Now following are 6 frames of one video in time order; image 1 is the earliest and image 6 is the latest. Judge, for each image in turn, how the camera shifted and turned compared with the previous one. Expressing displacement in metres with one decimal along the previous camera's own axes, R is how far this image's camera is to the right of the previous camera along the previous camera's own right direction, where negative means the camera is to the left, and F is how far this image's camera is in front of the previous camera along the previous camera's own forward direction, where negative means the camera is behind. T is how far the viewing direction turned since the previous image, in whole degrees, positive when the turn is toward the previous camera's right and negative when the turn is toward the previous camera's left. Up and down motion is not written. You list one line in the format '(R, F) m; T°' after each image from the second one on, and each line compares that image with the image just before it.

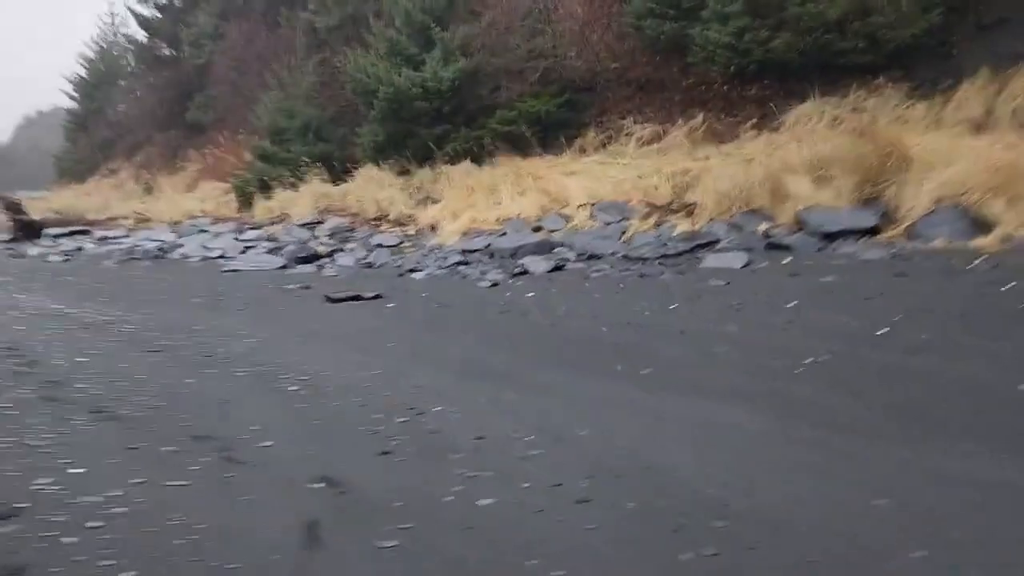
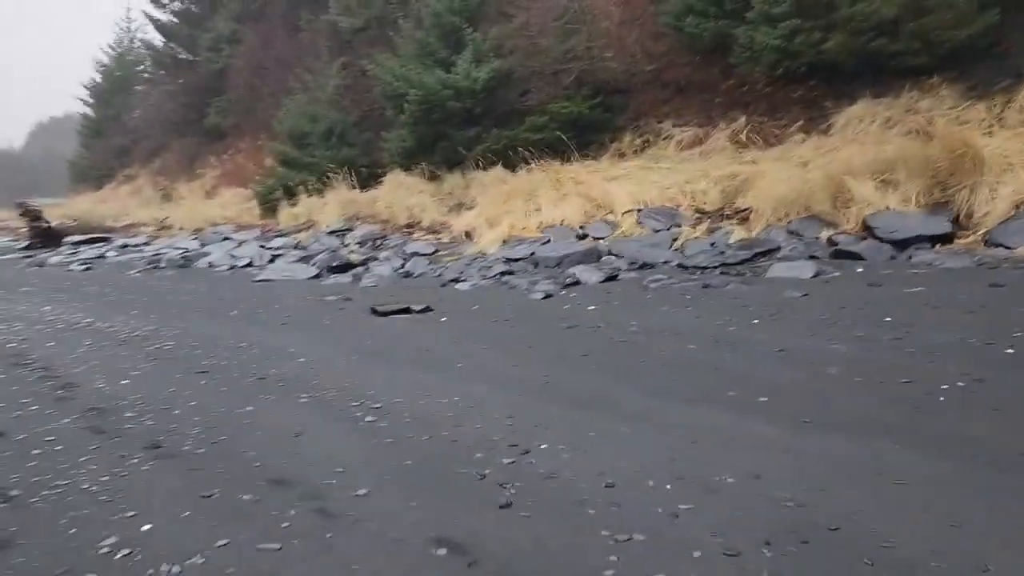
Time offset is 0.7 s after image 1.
(-0.3, +0.3) m; -1°
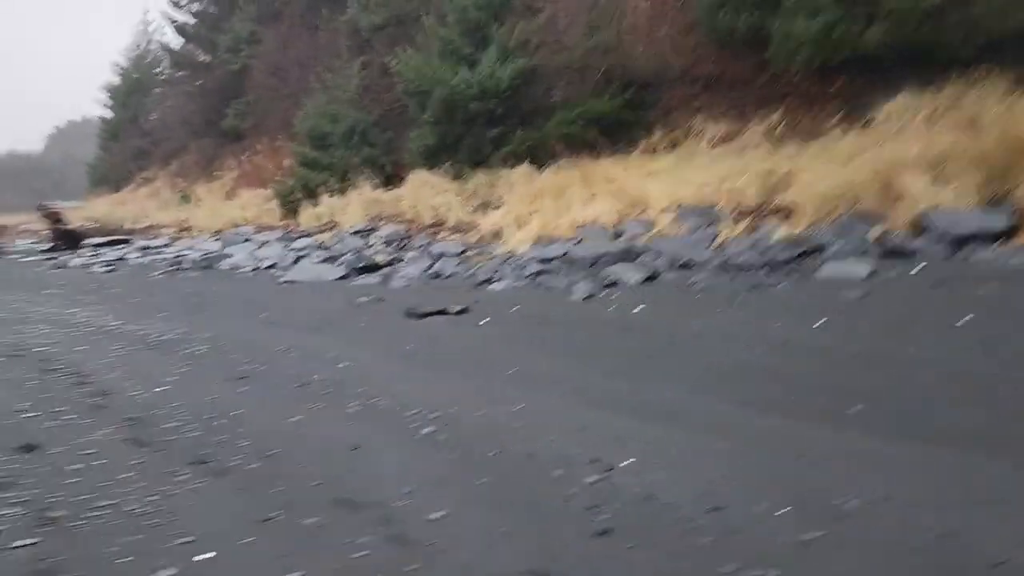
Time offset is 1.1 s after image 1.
(-0.2, +0.2) m; -1°
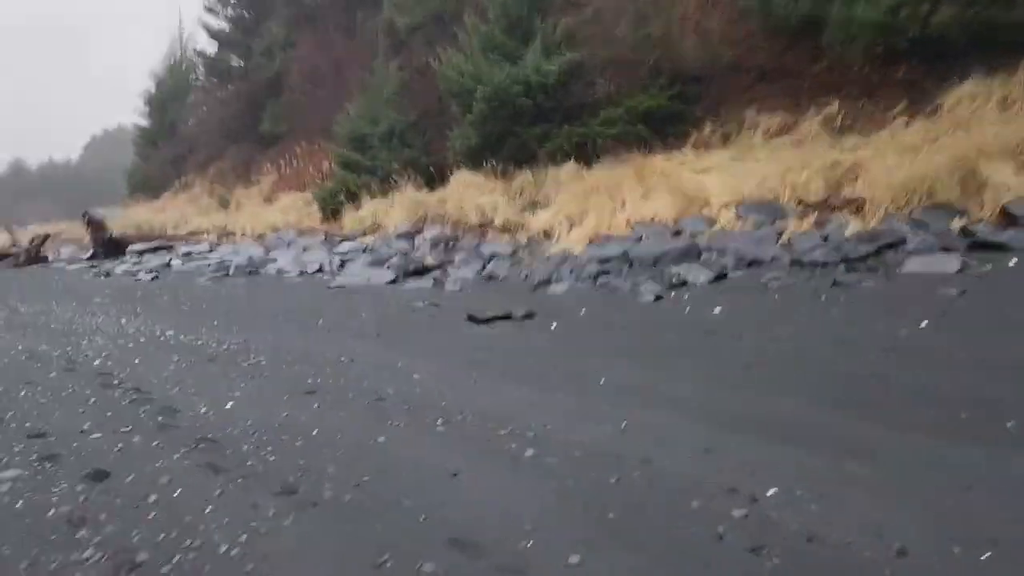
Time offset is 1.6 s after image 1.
(-0.2, +0.2) m; -2°
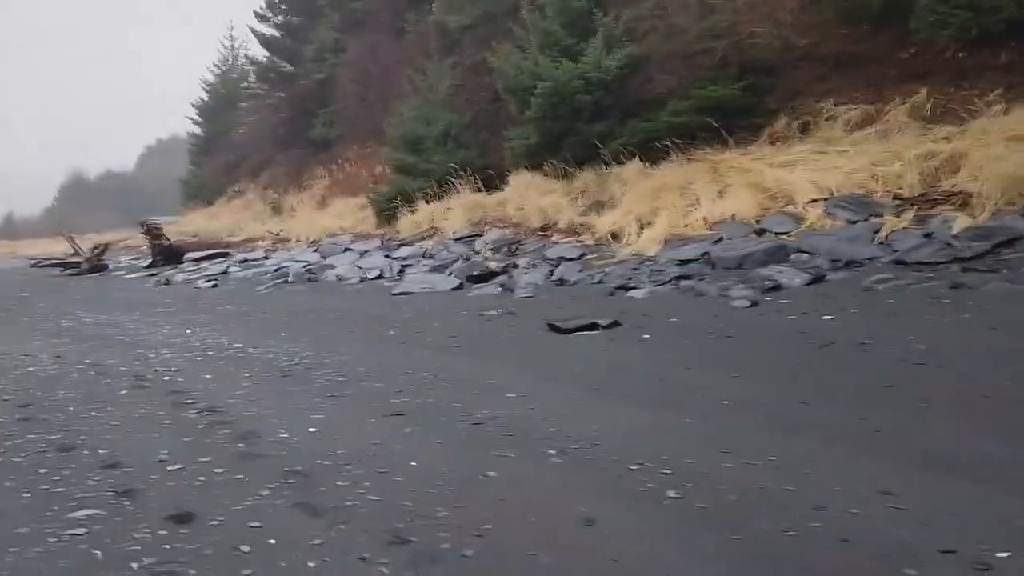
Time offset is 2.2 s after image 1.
(-0.2, +0.3) m; -3°
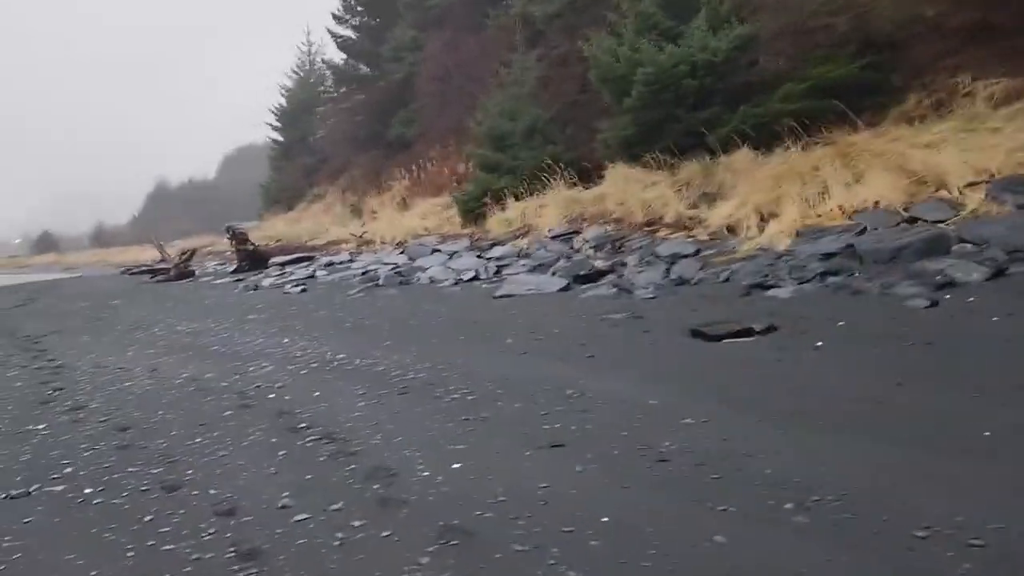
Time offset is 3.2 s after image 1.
(-0.3, +0.5) m; -5°
